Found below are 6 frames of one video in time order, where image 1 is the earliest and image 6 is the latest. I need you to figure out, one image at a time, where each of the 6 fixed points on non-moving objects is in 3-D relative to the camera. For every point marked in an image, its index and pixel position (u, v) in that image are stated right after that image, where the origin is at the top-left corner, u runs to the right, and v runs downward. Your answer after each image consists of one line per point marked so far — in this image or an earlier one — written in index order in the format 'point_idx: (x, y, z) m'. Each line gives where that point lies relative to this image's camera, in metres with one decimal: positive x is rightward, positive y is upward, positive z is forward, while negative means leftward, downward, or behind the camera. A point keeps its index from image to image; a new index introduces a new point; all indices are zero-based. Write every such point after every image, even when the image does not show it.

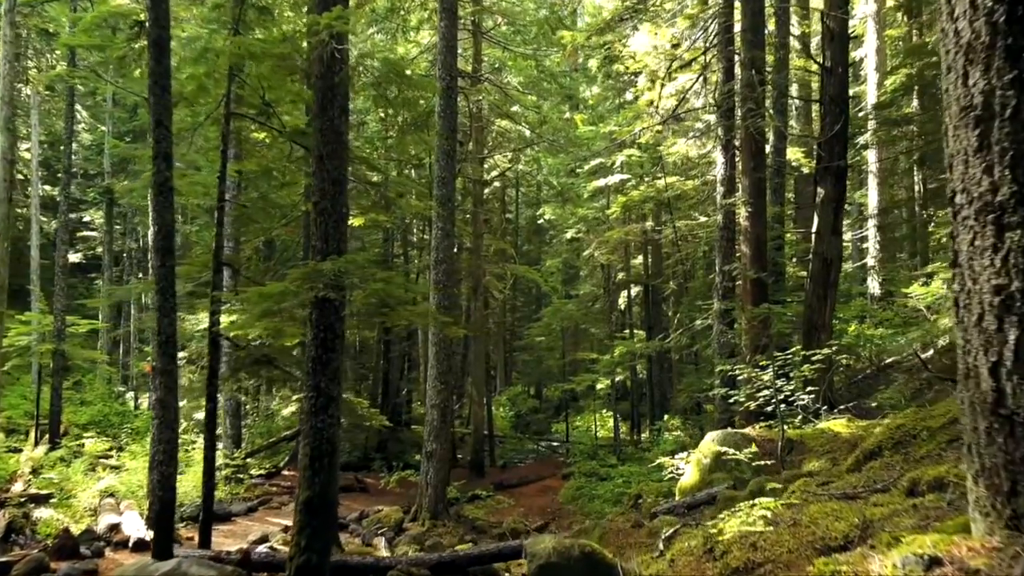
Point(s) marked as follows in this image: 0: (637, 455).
0: (+3.0, -4.1, +18.8) m
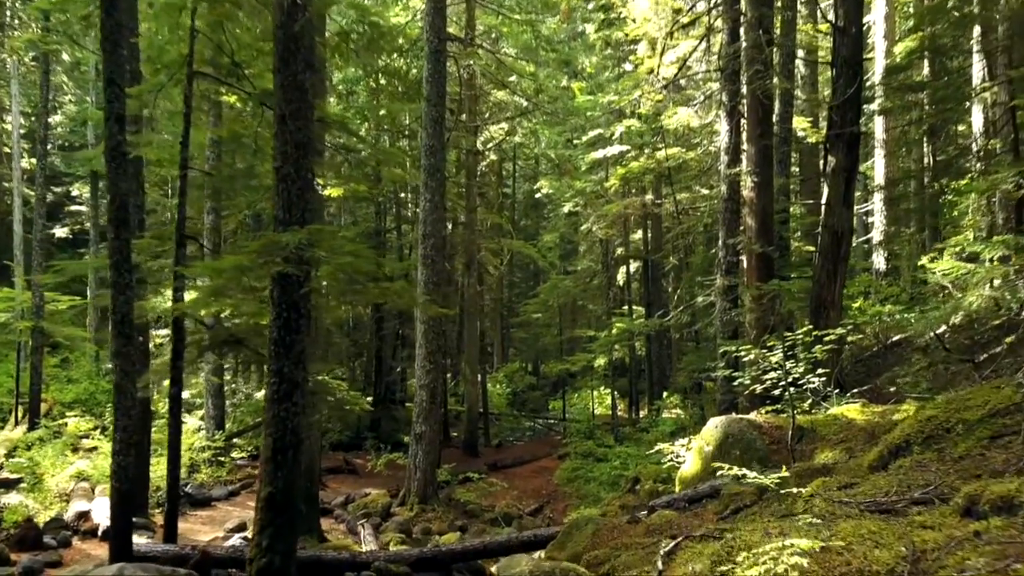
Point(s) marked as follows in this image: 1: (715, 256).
0: (+2.9, -3.5, +18.3) m
1: (+4.3, +0.7, +16.5) m
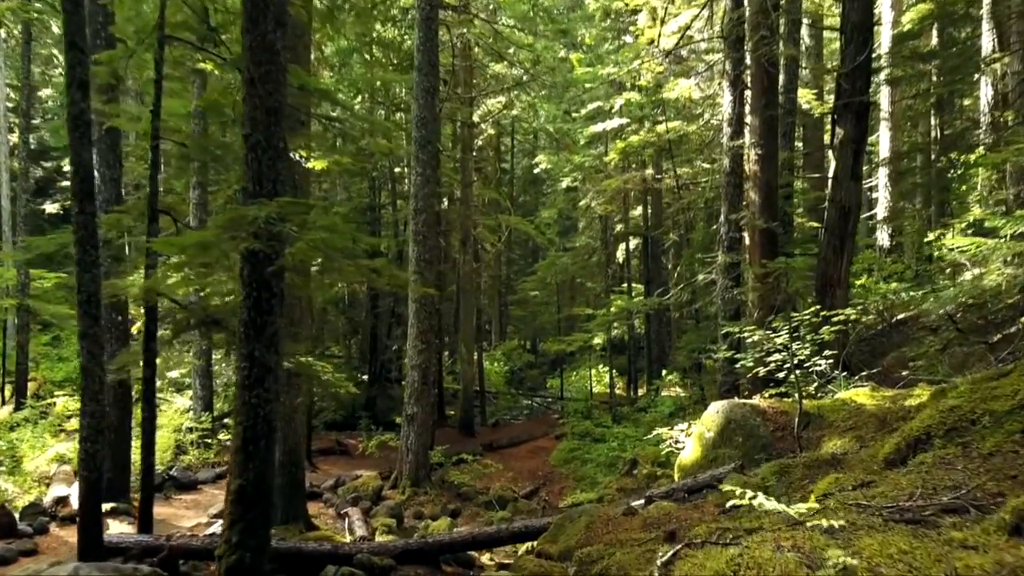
0: (+2.8, -3.0, +17.9) m
1: (+4.2, +1.2, +16.0) m
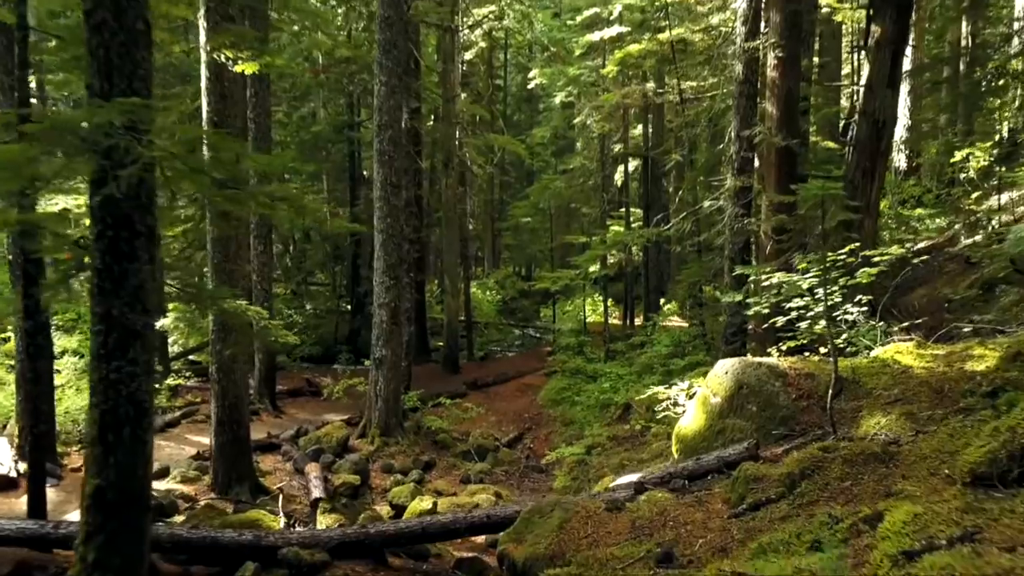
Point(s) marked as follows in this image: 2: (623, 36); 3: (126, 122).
0: (+2.5, -1.4, +16.7) m
1: (+3.9, +2.5, +14.4) m
2: (+2.5, +5.8, +17.7) m
3: (-1.9, +0.8, +3.8) m
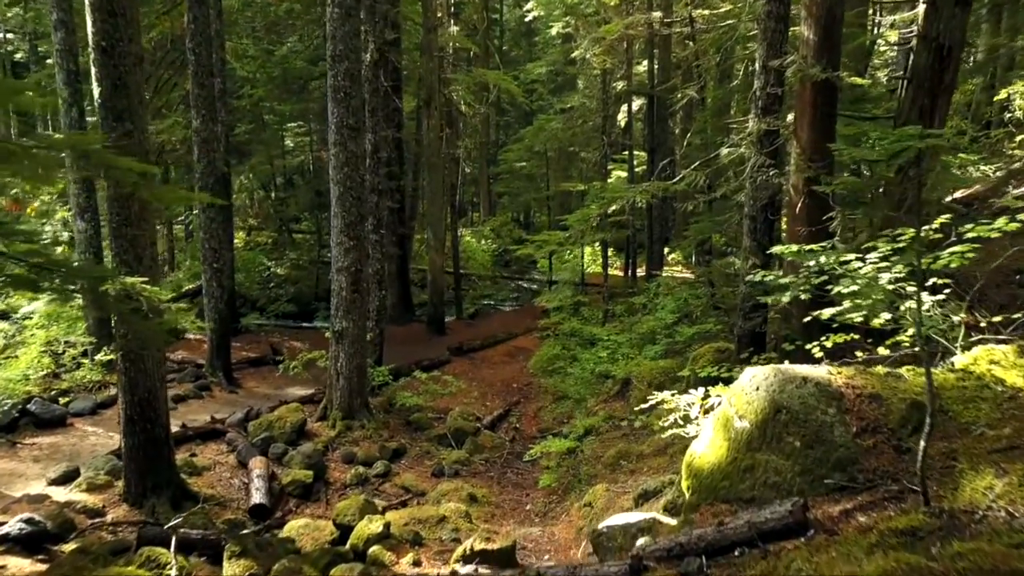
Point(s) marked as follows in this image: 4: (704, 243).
0: (+2.3, -0.5, +15.2) m
1: (+3.7, +3.2, +12.6) m
2: (+2.3, +6.7, +15.7) m
3: (-2.2, +0.7, +2.2) m
4: (+3.5, +0.8, +14.0) m
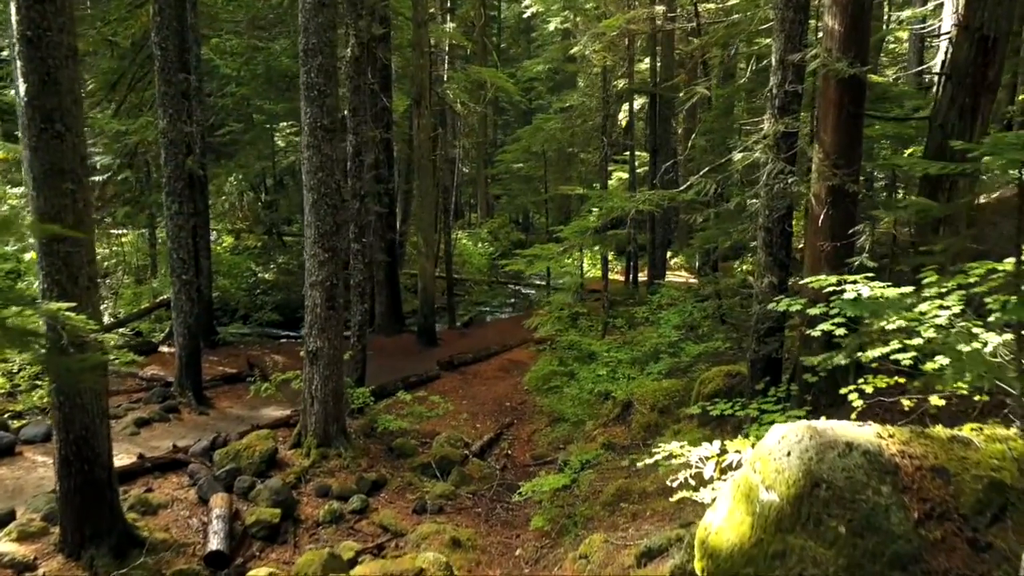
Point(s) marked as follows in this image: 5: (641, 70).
0: (+2.2, -0.7, +14.4) m
1: (+3.6, +3.1, +11.8) m
2: (+2.2, +6.5, +14.9) m
3: (-2.3, +0.5, +1.3) m
4: (+3.4, +0.6, +13.1) m
5: (+3.3, +5.5, +19.6) m
